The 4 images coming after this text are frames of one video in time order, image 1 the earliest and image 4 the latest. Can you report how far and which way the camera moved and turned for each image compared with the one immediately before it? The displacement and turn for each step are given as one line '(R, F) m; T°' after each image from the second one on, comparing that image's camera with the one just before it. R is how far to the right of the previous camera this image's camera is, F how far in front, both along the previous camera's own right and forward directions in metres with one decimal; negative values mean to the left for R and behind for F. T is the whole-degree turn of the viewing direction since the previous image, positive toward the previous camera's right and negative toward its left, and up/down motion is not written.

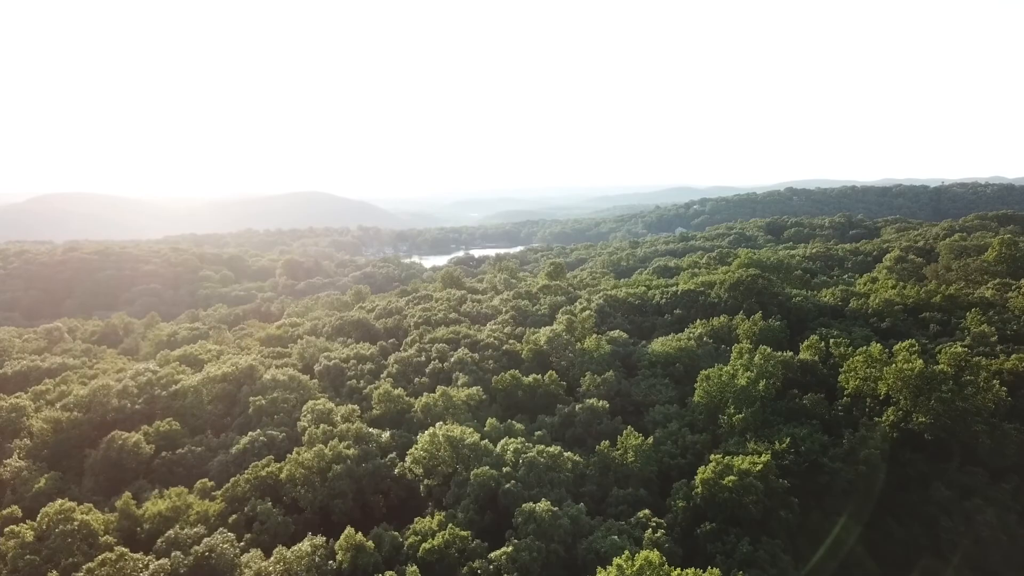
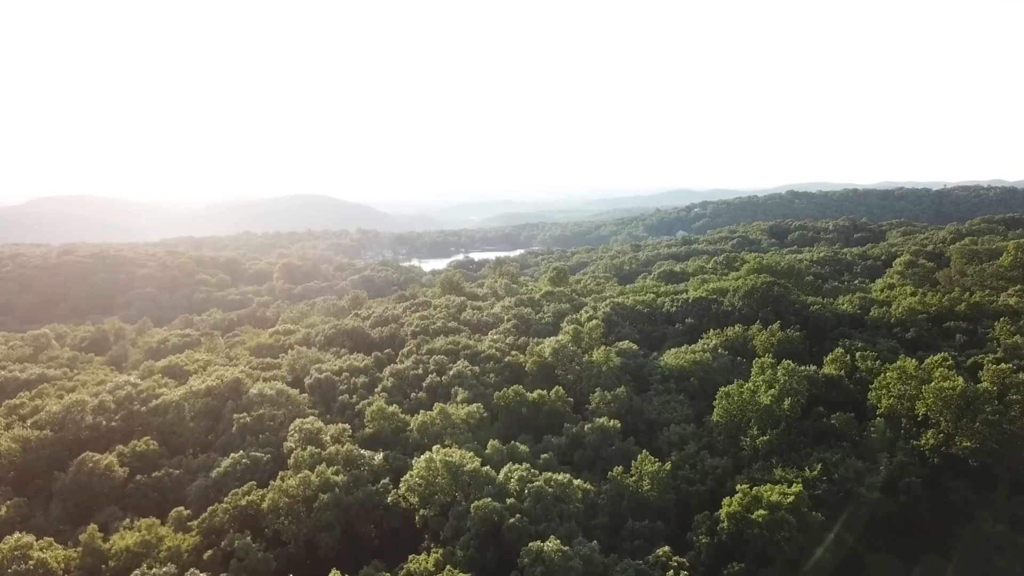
(-0.1, +1.7) m; 0°
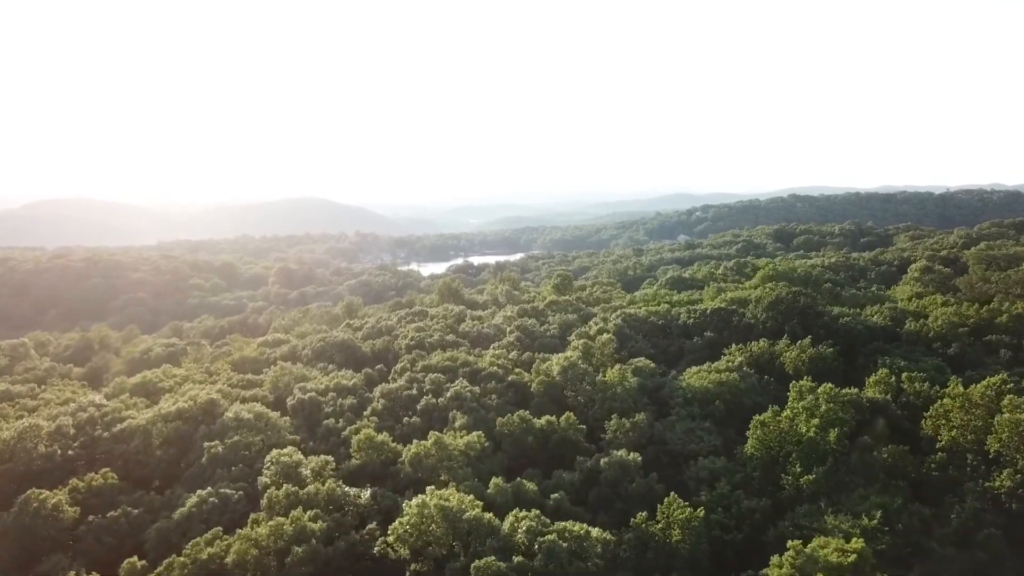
(-0.2, +2.6) m; 0°
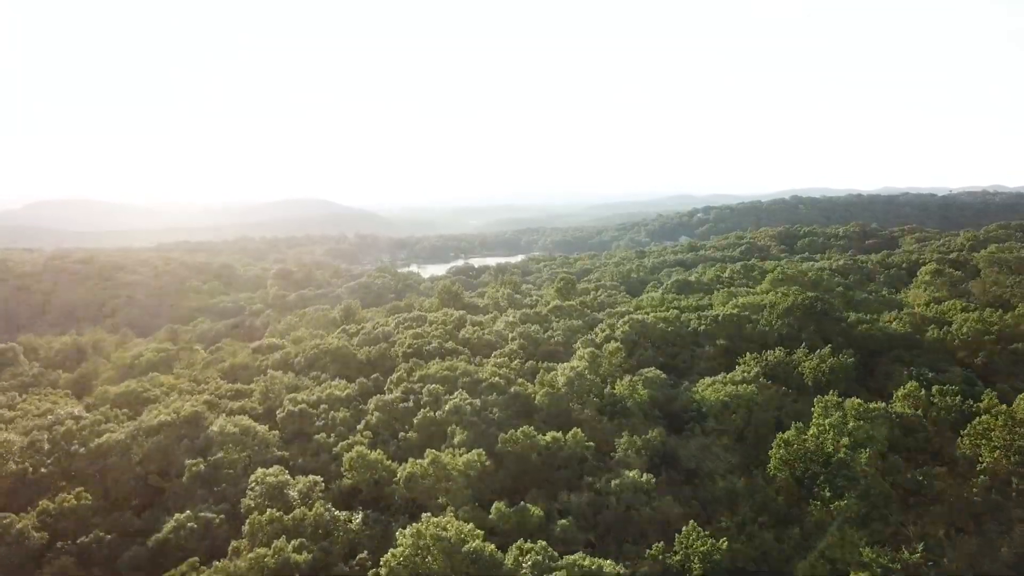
(-0.1, +1.4) m; 0°
